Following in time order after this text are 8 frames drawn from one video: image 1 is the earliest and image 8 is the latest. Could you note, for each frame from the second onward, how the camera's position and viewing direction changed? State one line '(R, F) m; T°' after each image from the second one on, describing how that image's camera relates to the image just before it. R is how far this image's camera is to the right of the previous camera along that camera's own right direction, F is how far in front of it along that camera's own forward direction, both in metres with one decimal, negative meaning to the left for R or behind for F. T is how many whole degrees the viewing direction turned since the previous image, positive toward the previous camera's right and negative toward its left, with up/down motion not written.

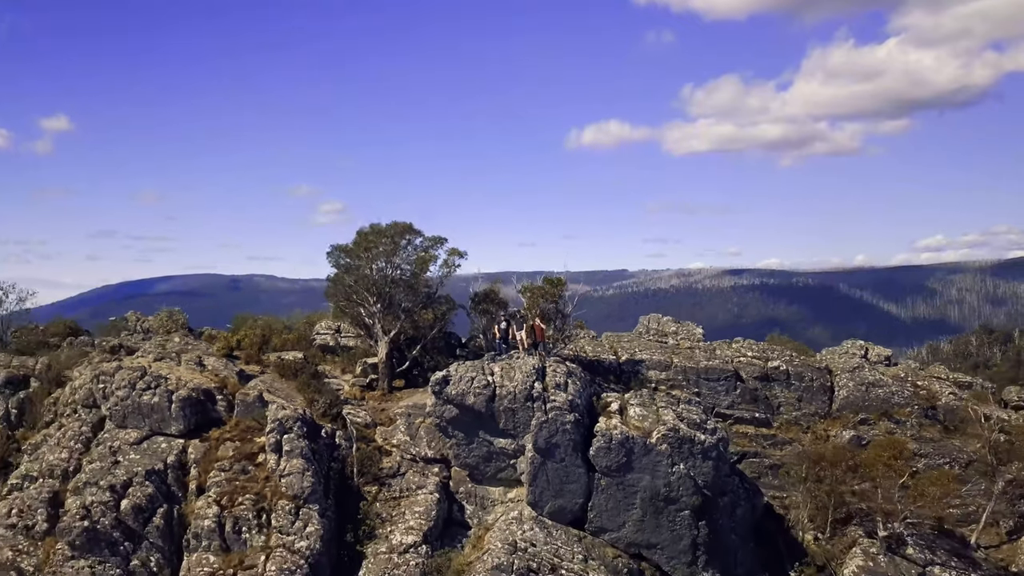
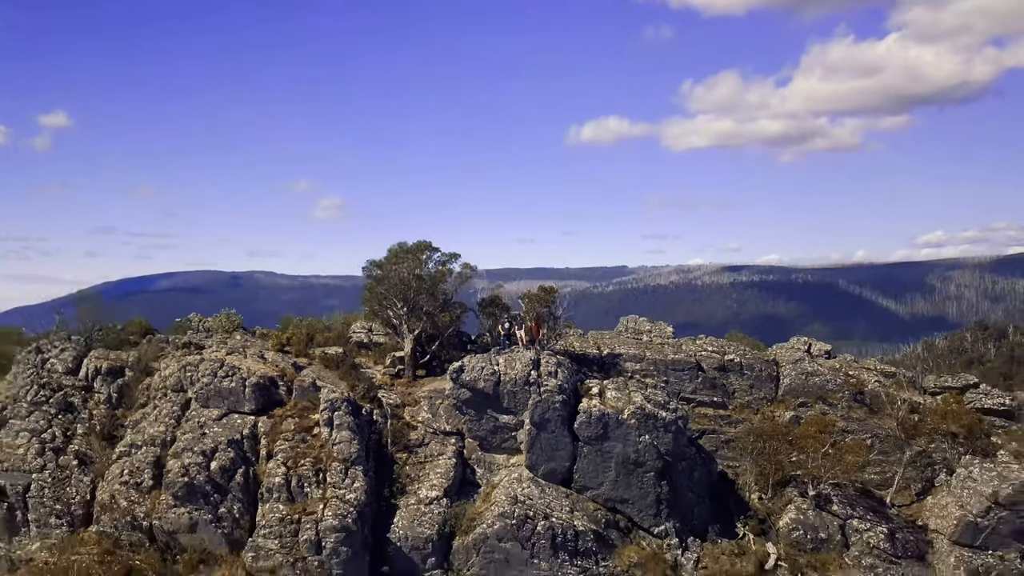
(0.0, -1.6) m; 0°
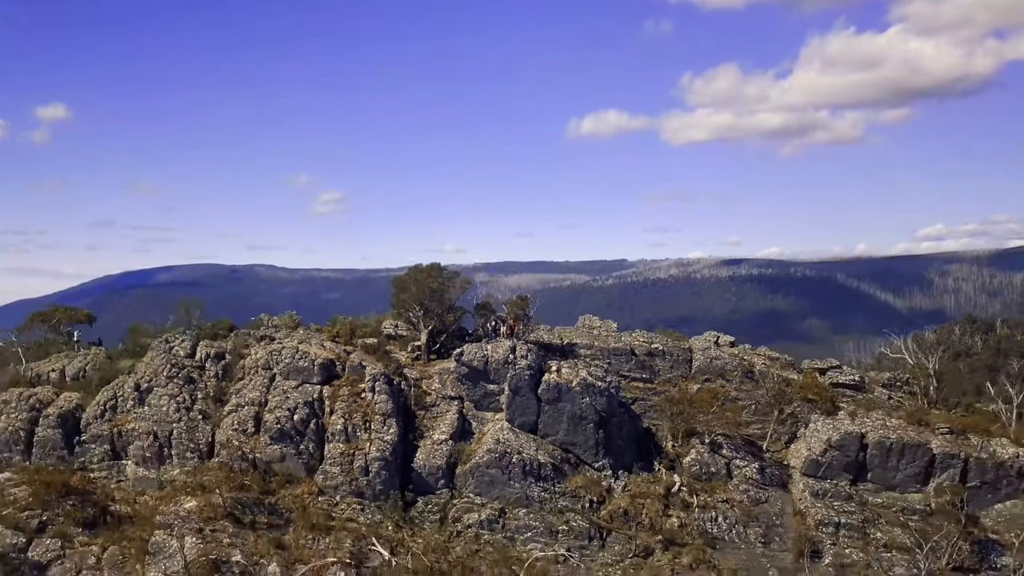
(+0.3, -3.5) m; 0°
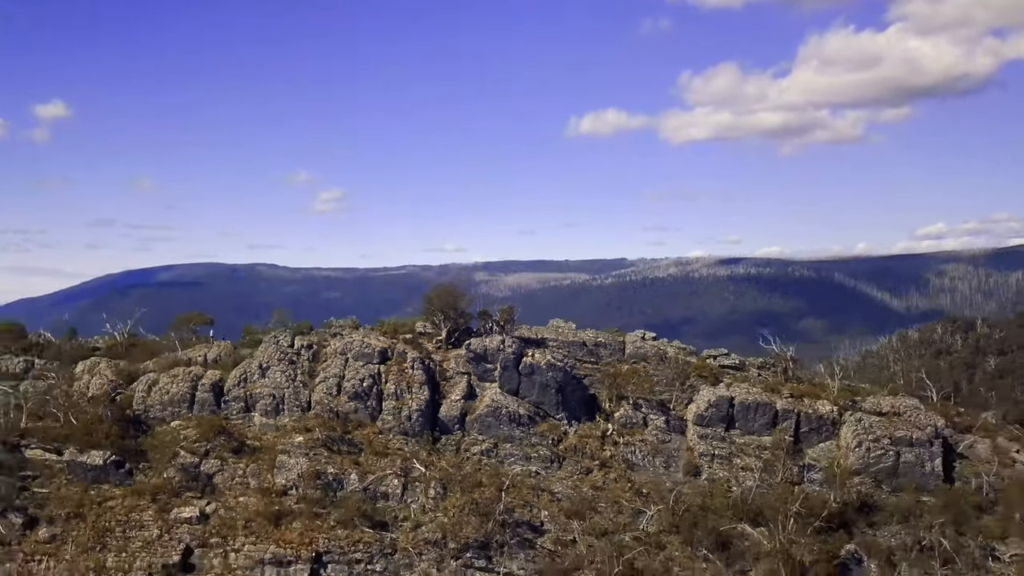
(+0.2, -6.0) m; 0°
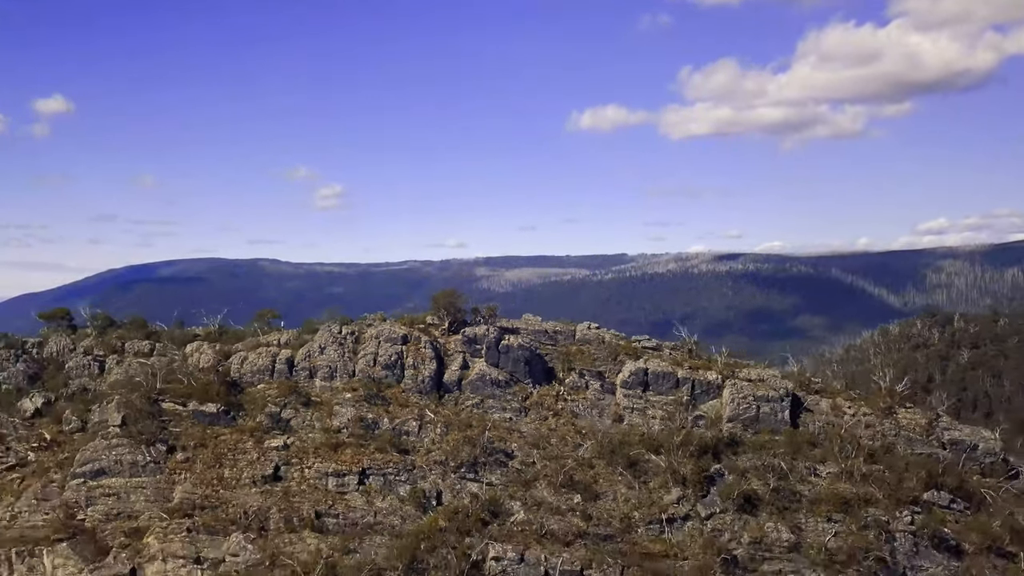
(+0.7, -7.5) m; 0°
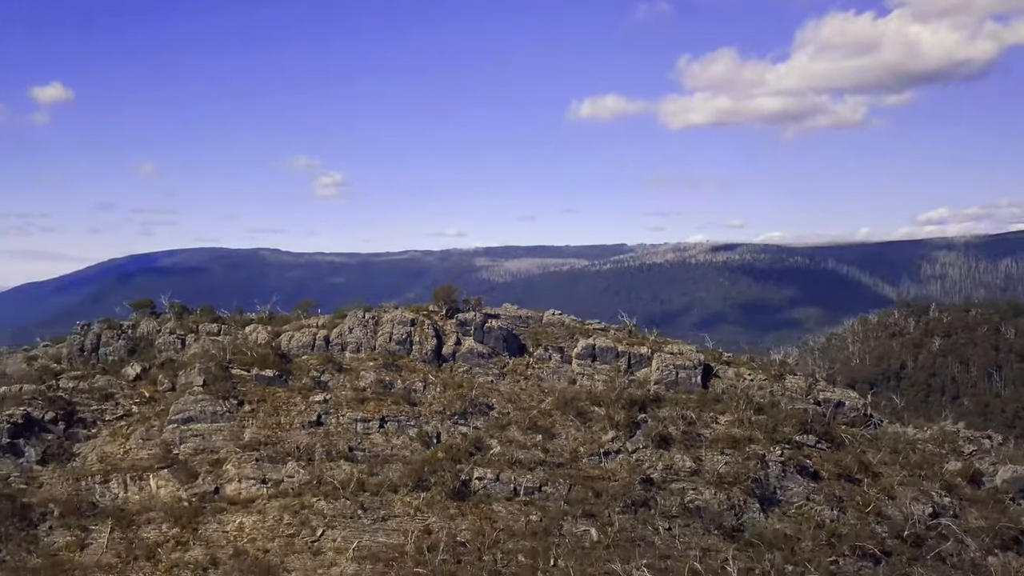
(+0.9, -8.0) m; 0°
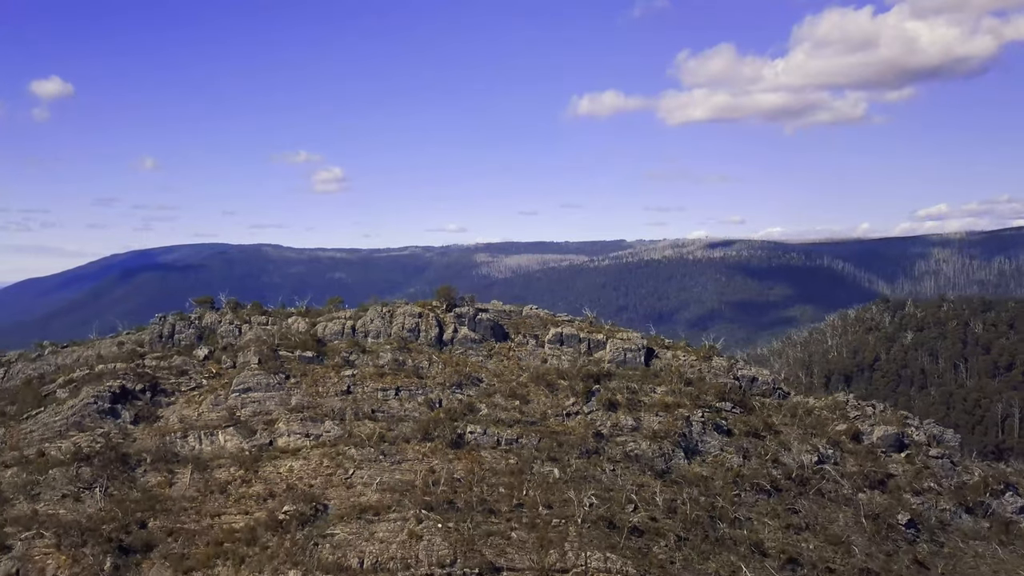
(+0.9, -9.2) m; 0°
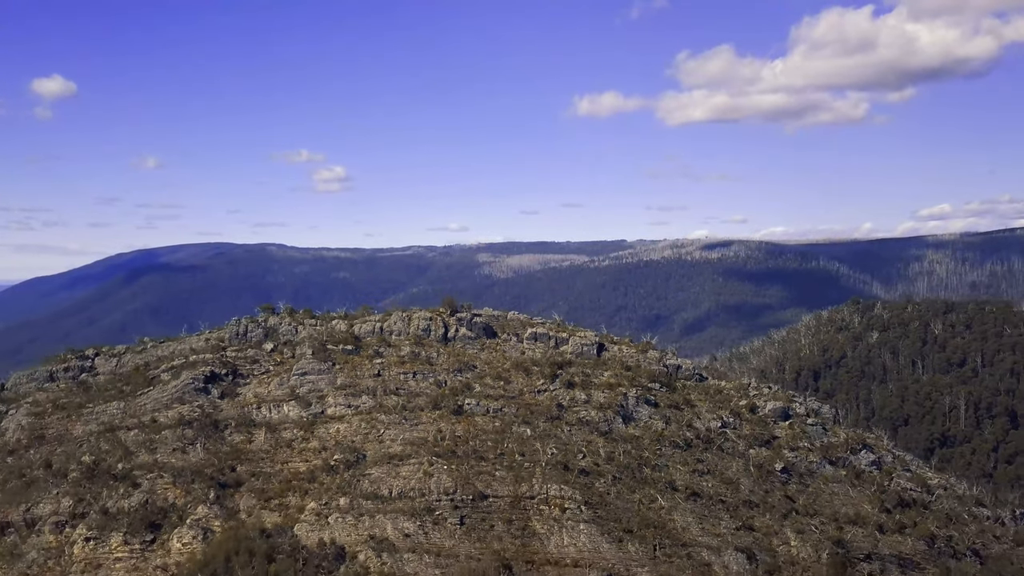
(+1.2, -14.5) m; 0°
